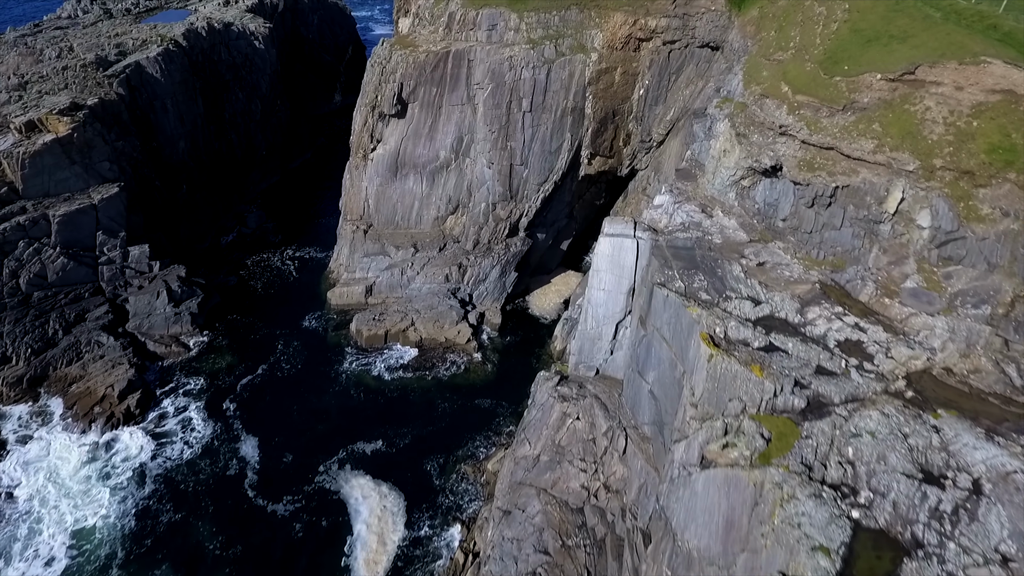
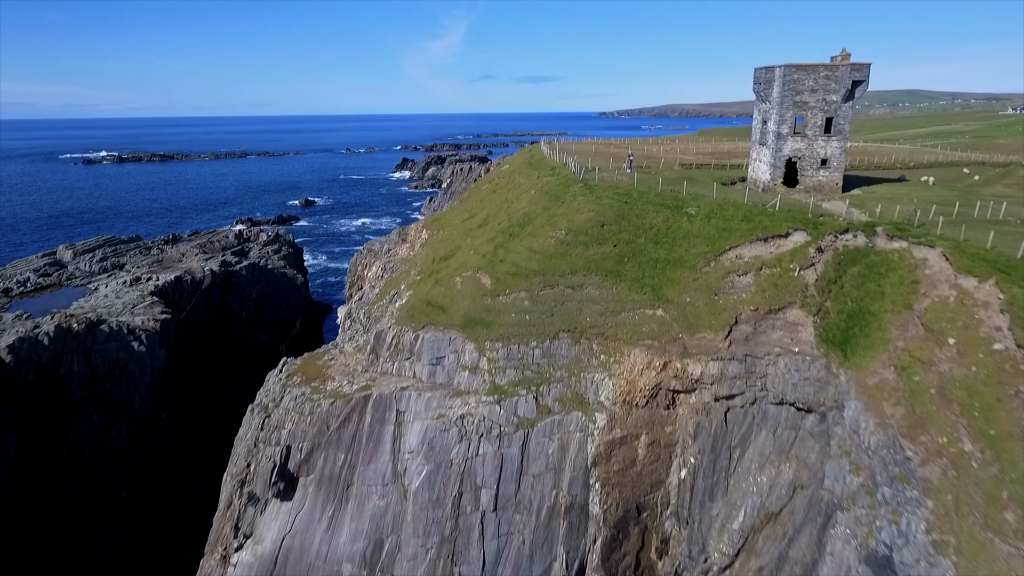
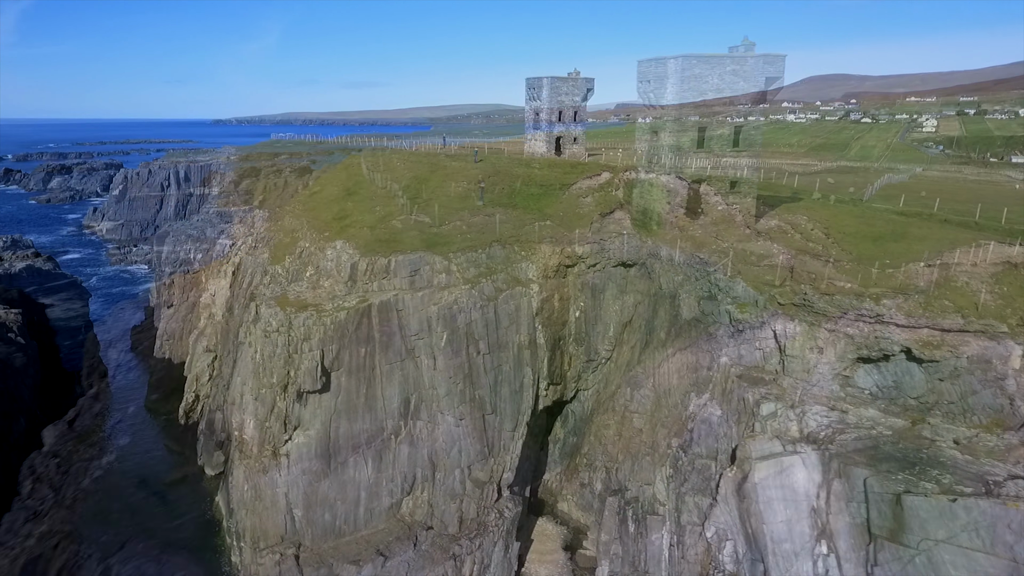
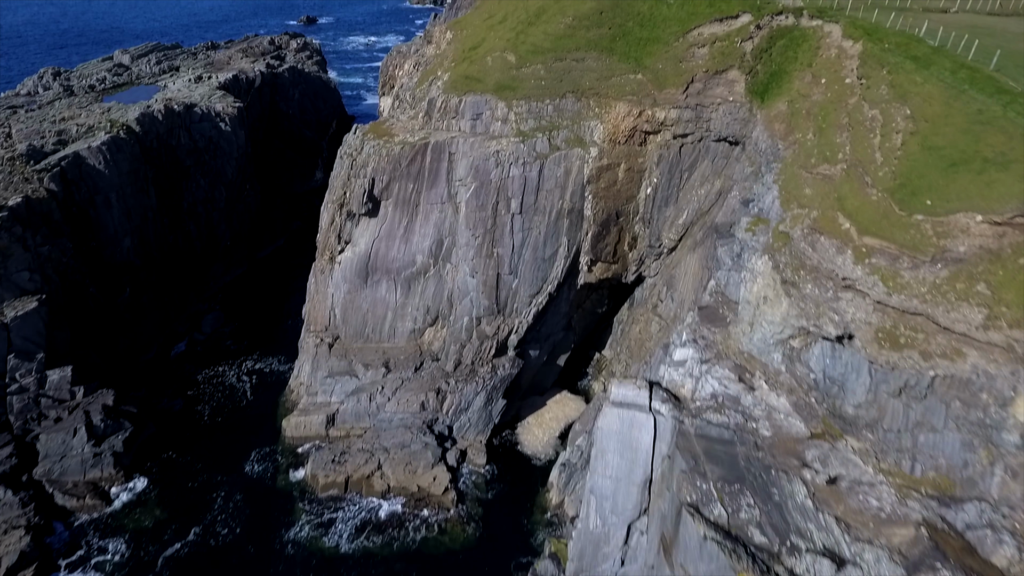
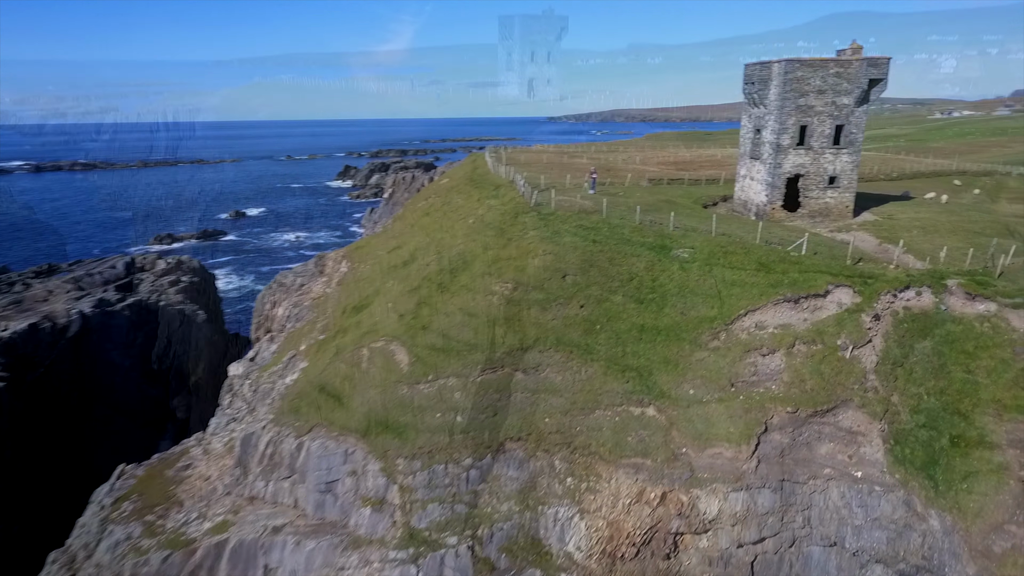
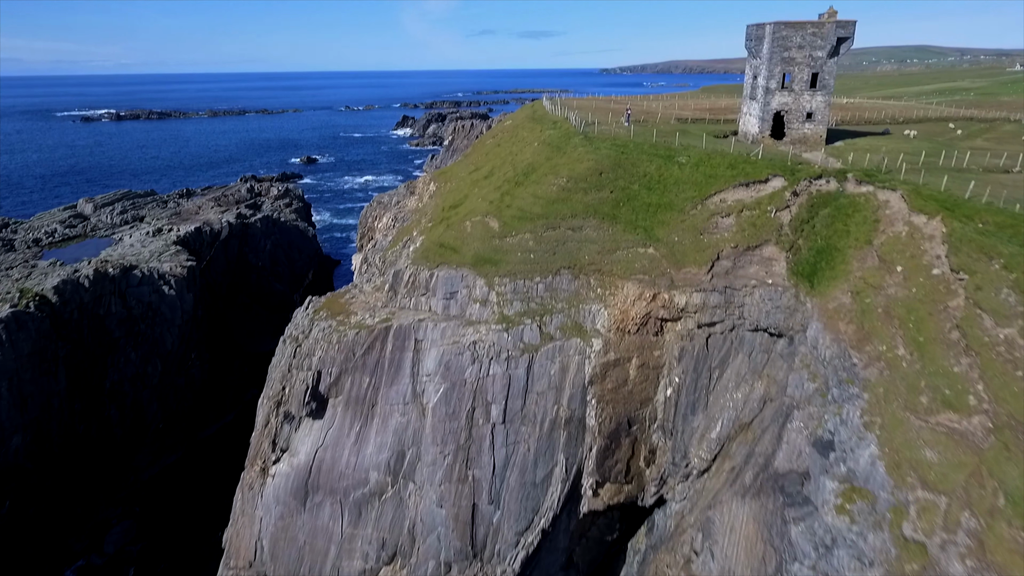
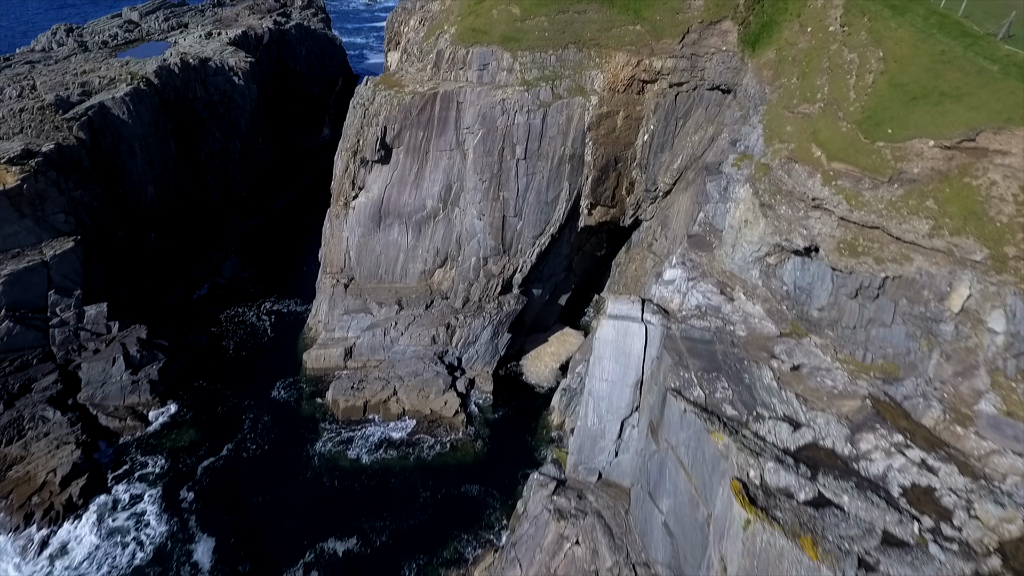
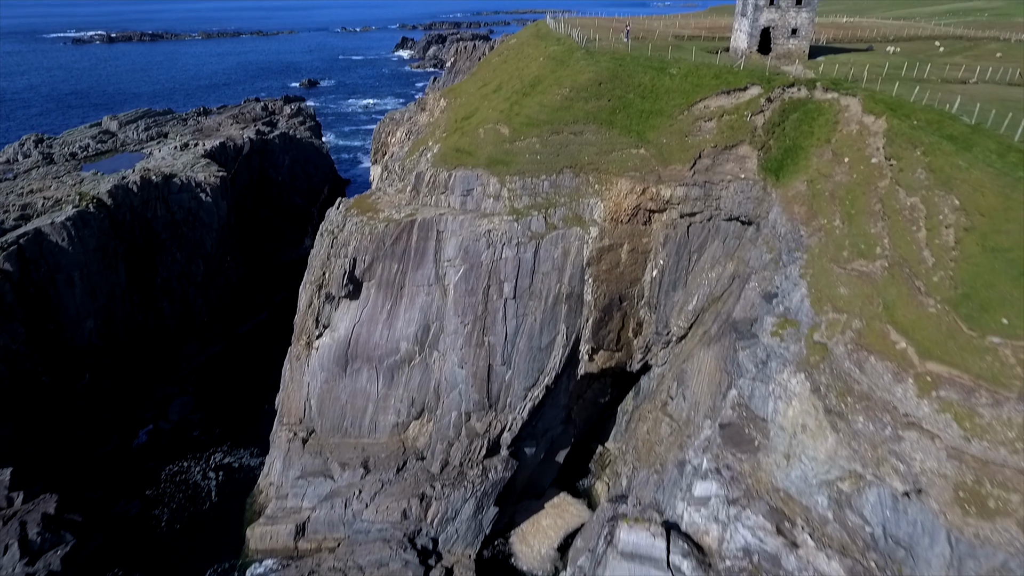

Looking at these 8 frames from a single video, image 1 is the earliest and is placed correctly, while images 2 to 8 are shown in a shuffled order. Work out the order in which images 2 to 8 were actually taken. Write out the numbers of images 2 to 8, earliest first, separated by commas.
7, 4, 8, 6, 2, 5, 3
